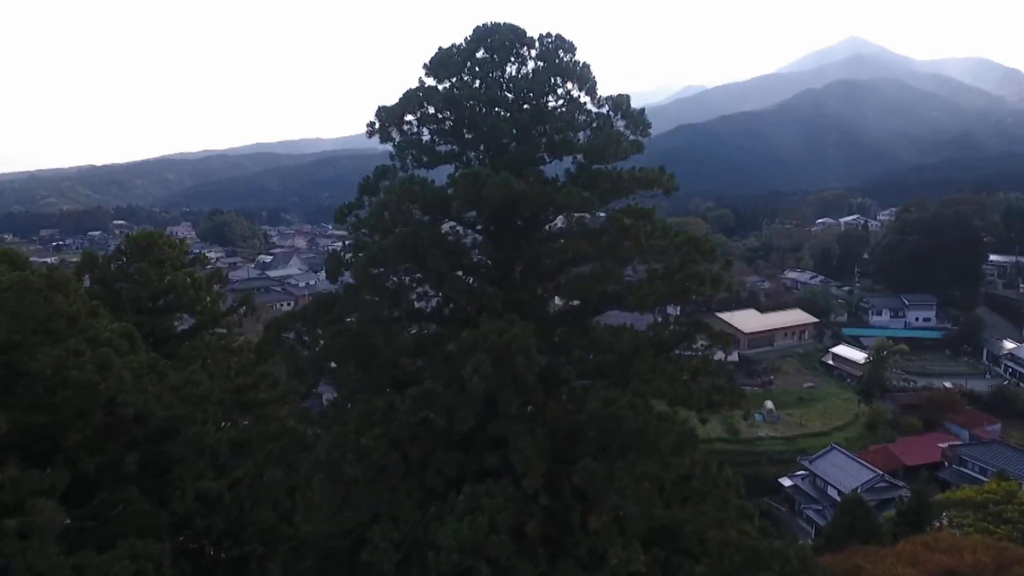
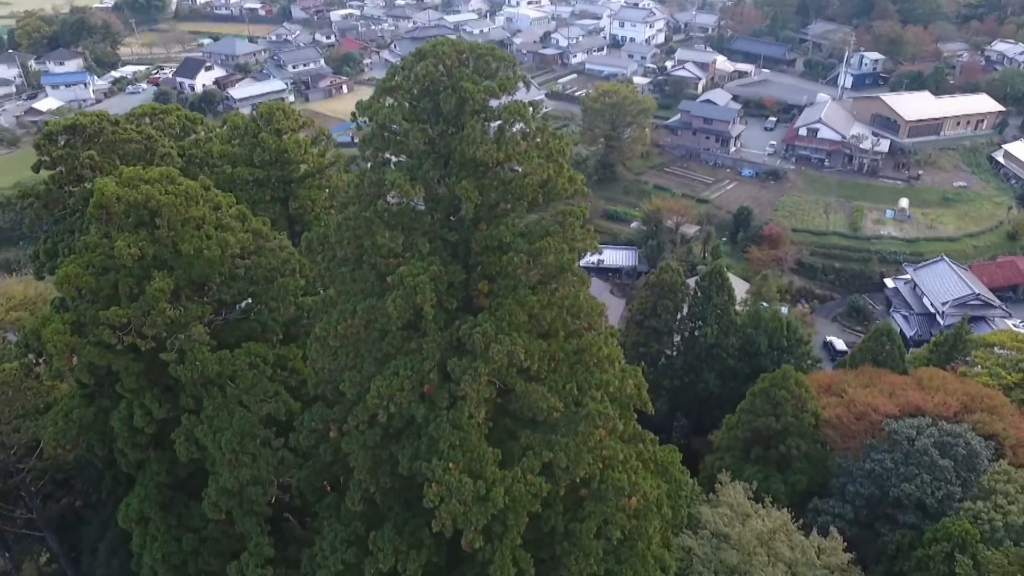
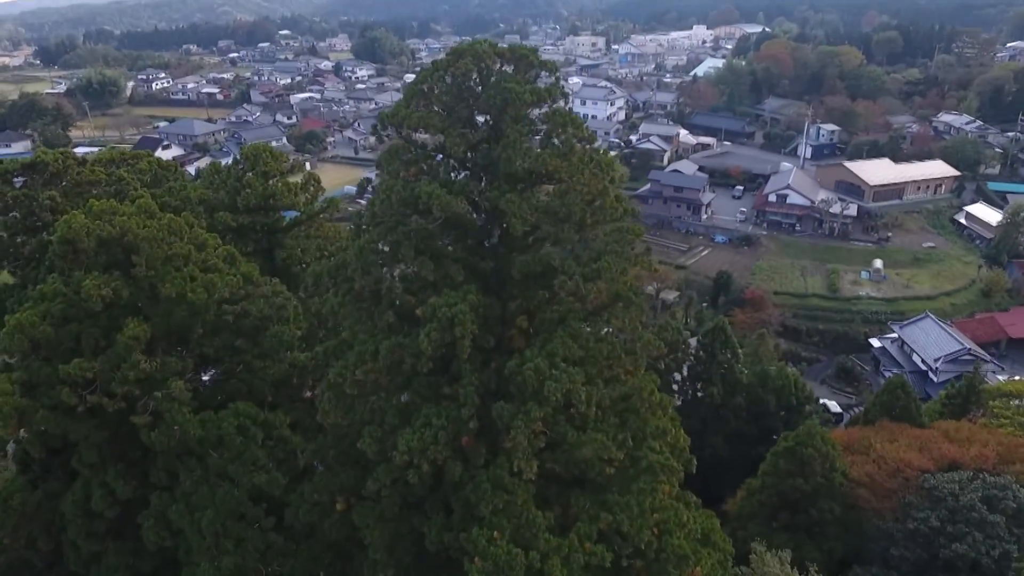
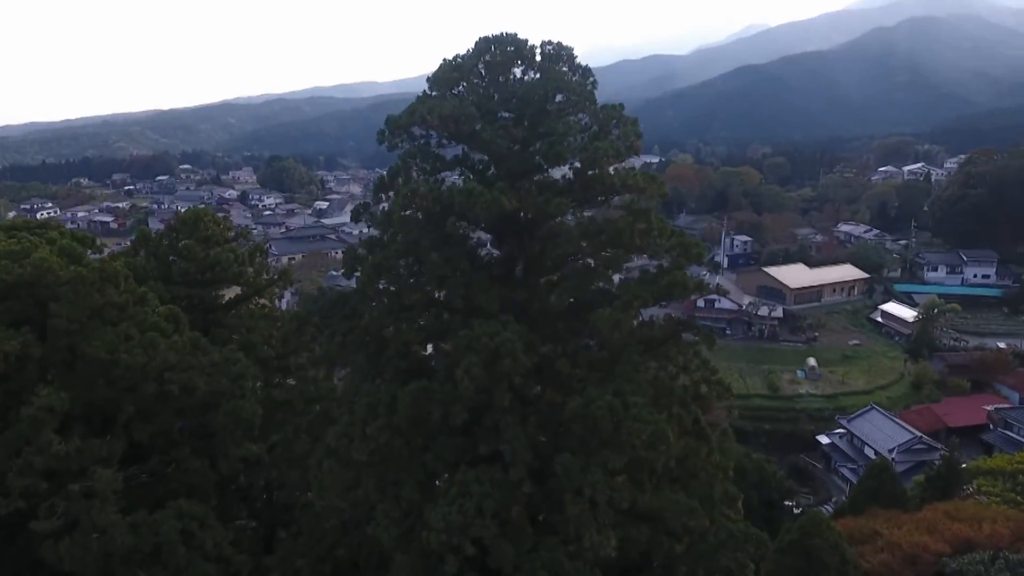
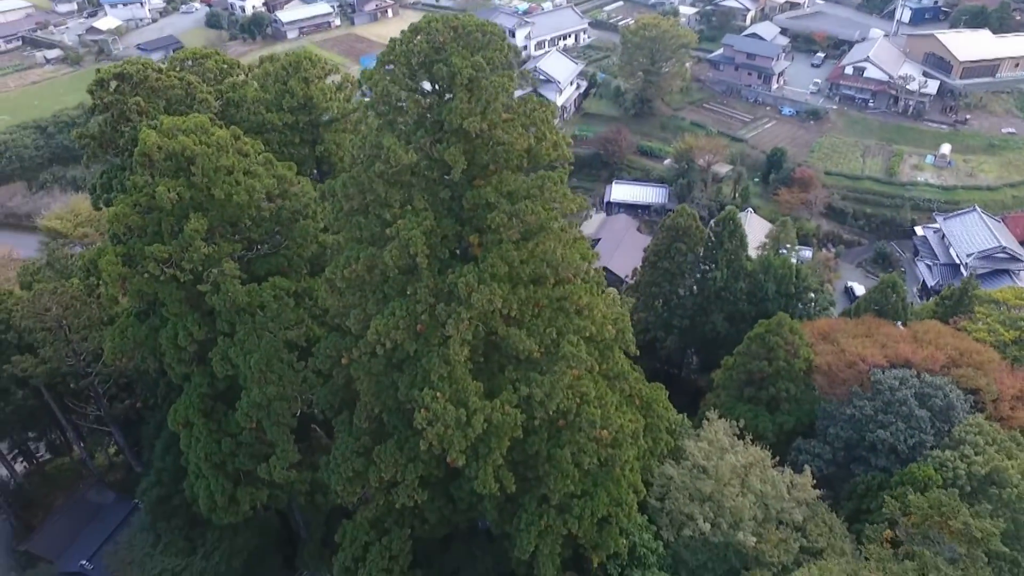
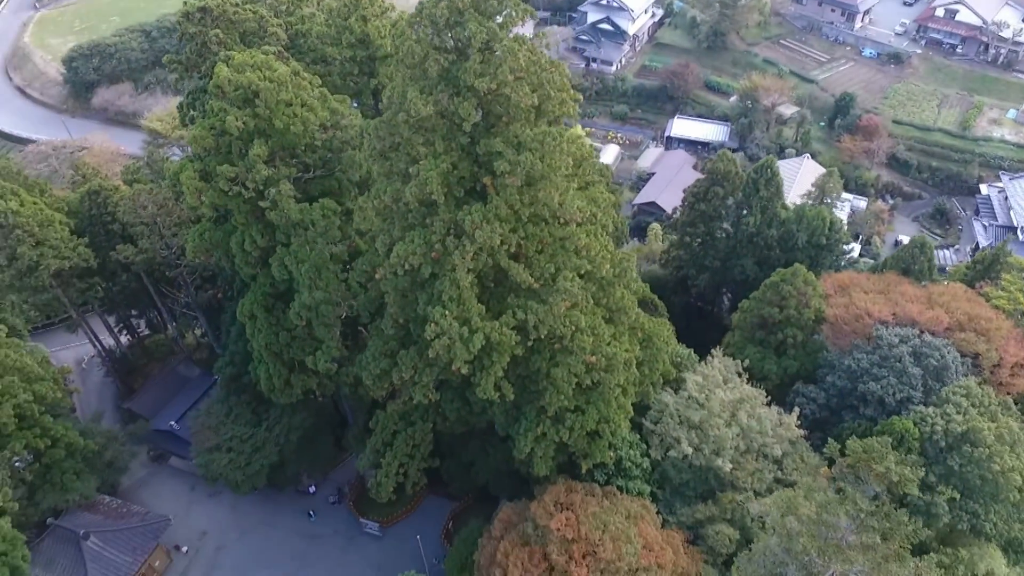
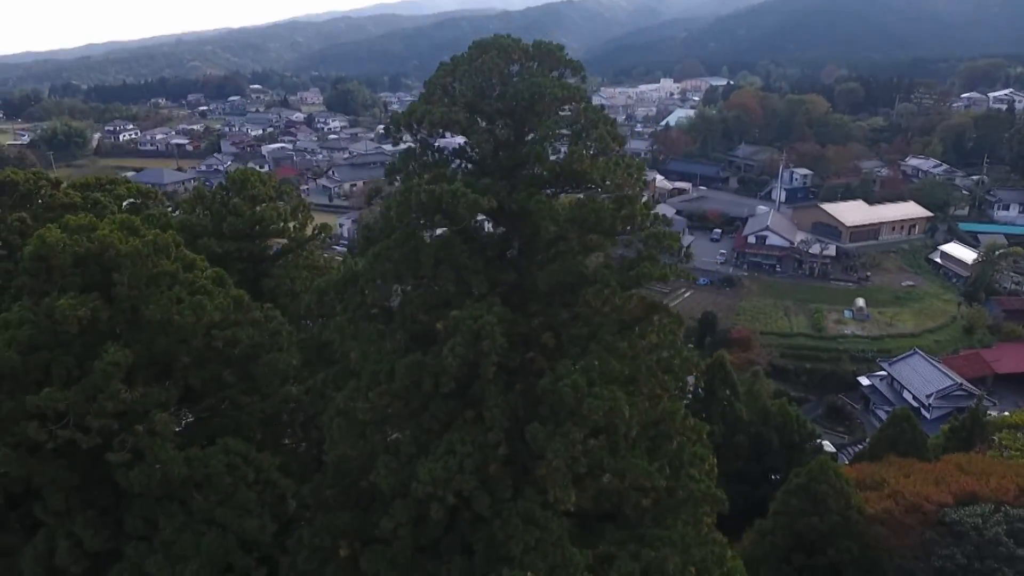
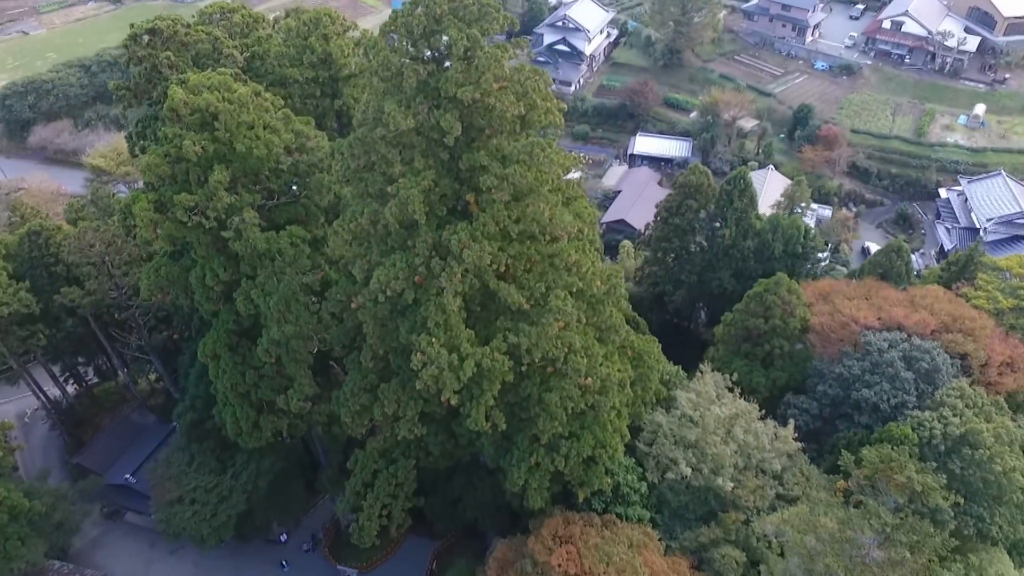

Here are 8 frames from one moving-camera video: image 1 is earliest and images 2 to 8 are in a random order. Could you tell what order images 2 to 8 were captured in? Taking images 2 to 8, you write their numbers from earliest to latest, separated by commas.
4, 7, 3, 2, 5, 8, 6
